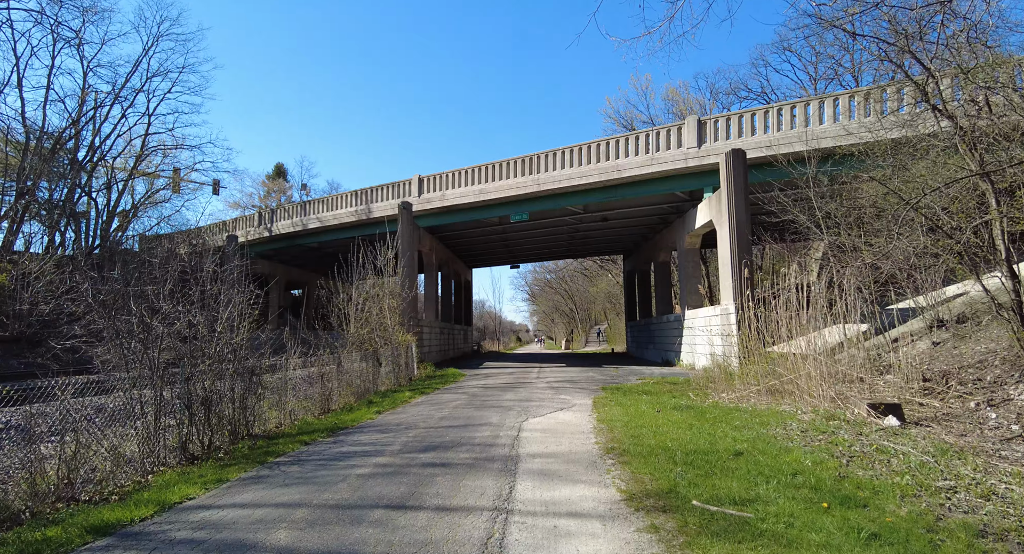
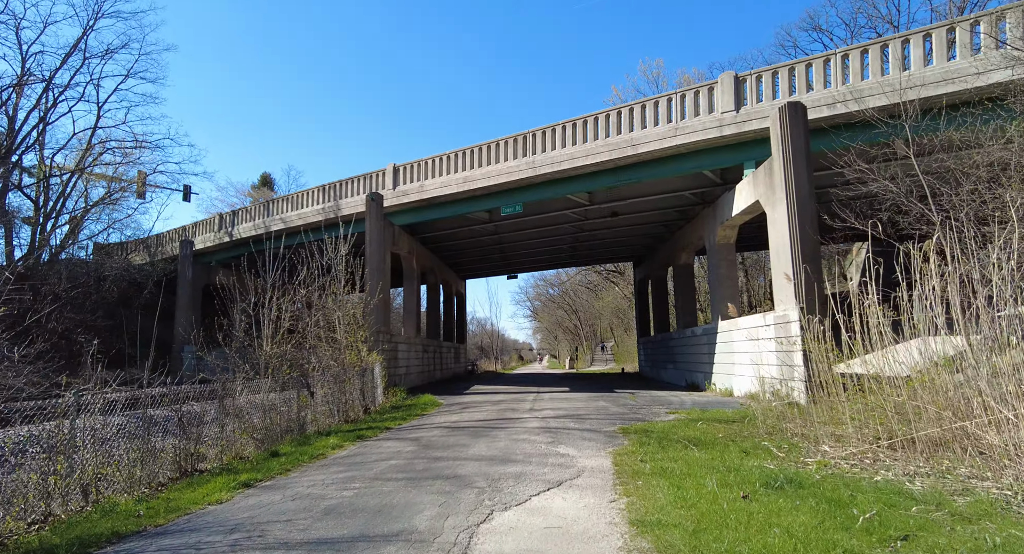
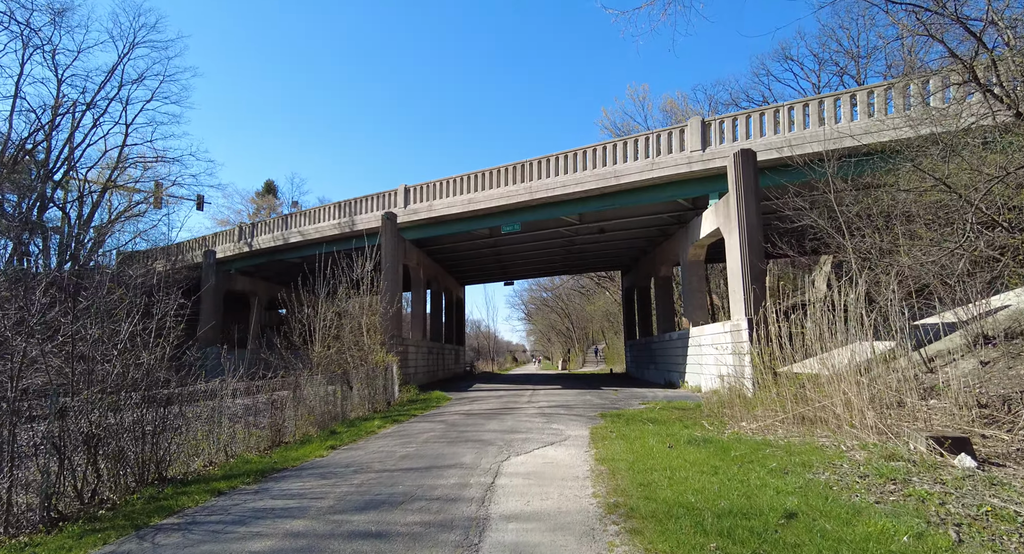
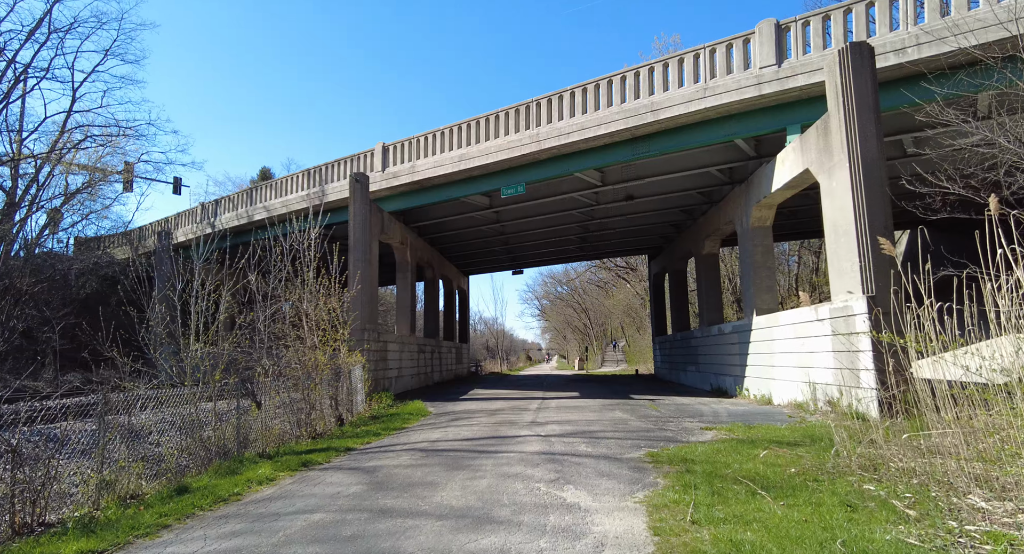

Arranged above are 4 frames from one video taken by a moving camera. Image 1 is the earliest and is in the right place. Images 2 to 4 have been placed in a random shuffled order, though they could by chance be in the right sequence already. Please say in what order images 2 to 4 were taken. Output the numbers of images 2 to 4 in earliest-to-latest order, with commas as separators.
3, 2, 4
